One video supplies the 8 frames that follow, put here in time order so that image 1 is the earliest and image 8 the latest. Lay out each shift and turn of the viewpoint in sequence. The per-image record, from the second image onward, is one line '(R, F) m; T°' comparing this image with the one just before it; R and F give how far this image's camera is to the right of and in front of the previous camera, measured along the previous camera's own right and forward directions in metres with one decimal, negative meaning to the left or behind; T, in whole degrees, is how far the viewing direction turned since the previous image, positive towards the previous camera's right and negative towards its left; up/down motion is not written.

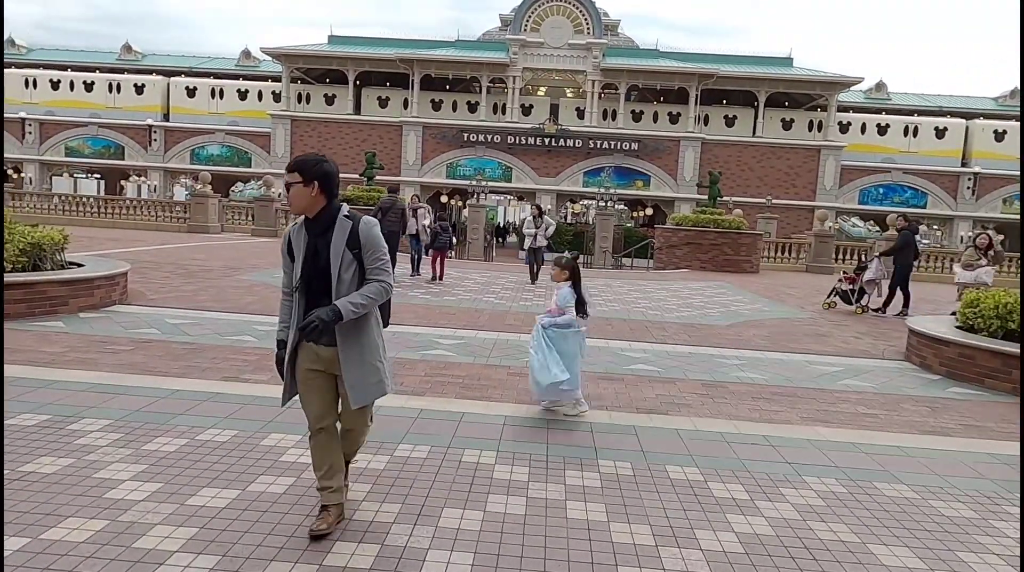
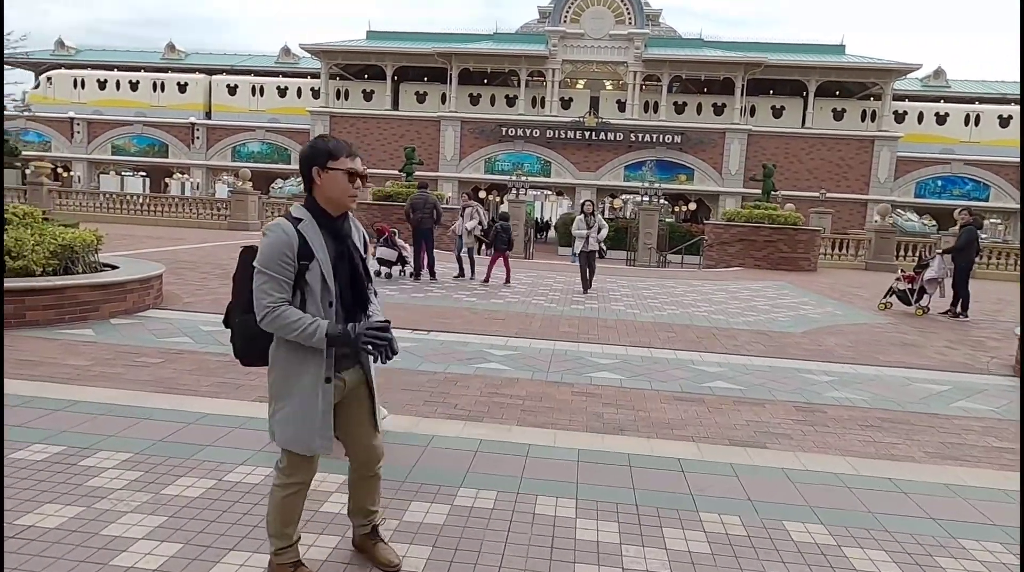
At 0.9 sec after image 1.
(-0.3, +0.8) m; -3°
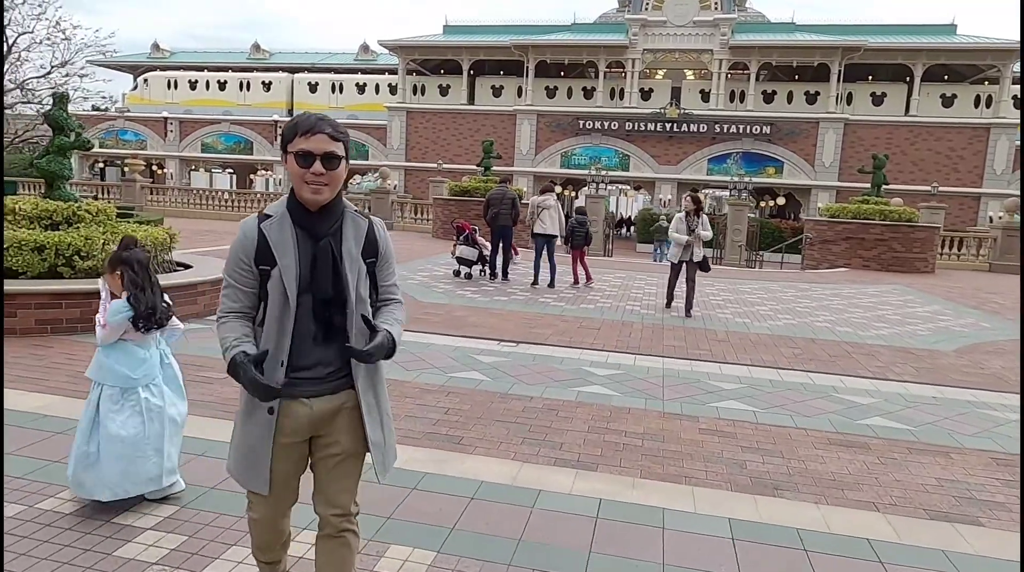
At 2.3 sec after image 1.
(-0.3, +1.0) m; -6°
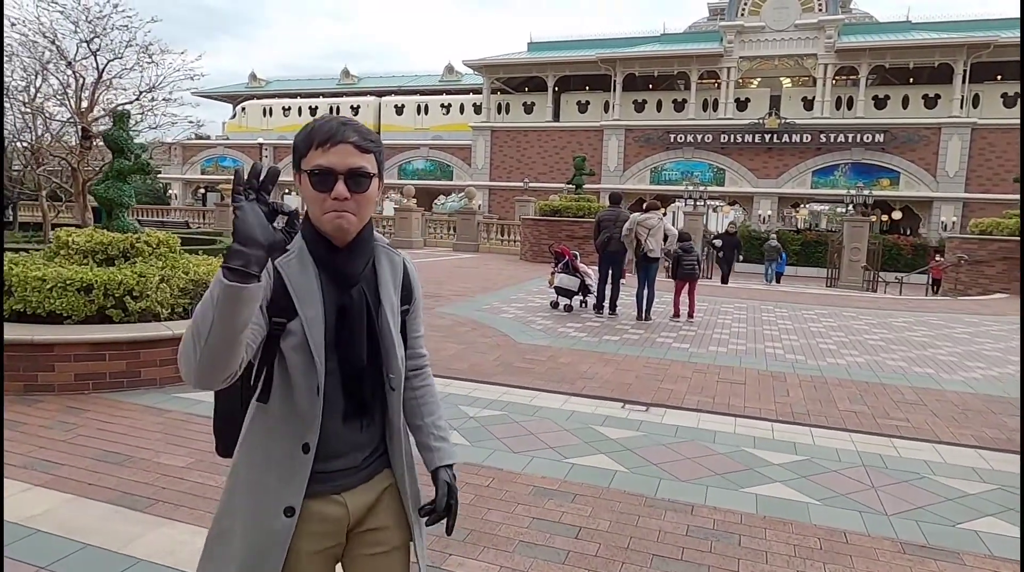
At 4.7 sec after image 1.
(-0.4, +1.6) m; -7°
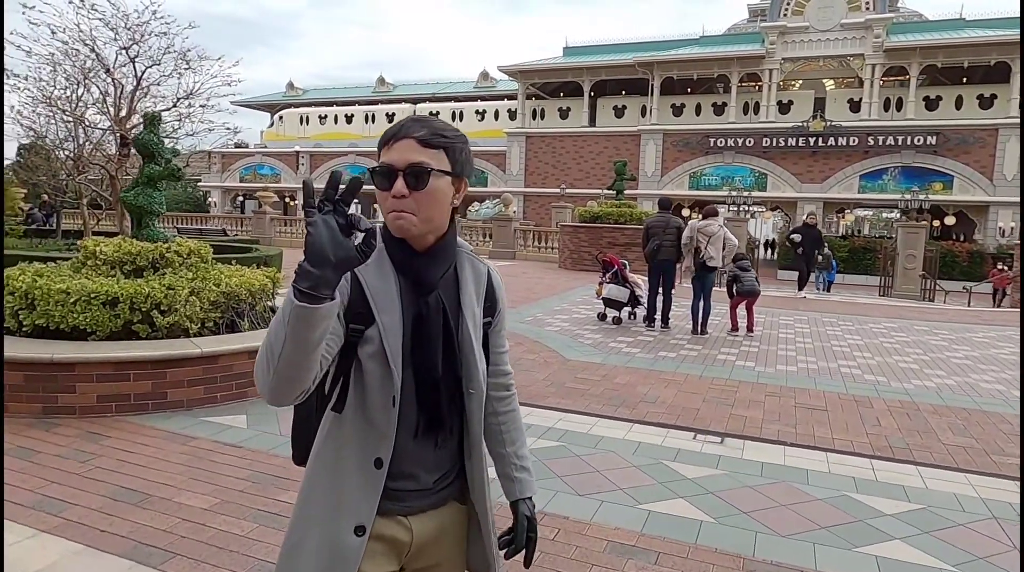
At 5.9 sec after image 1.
(-0.2, +0.6) m; -3°
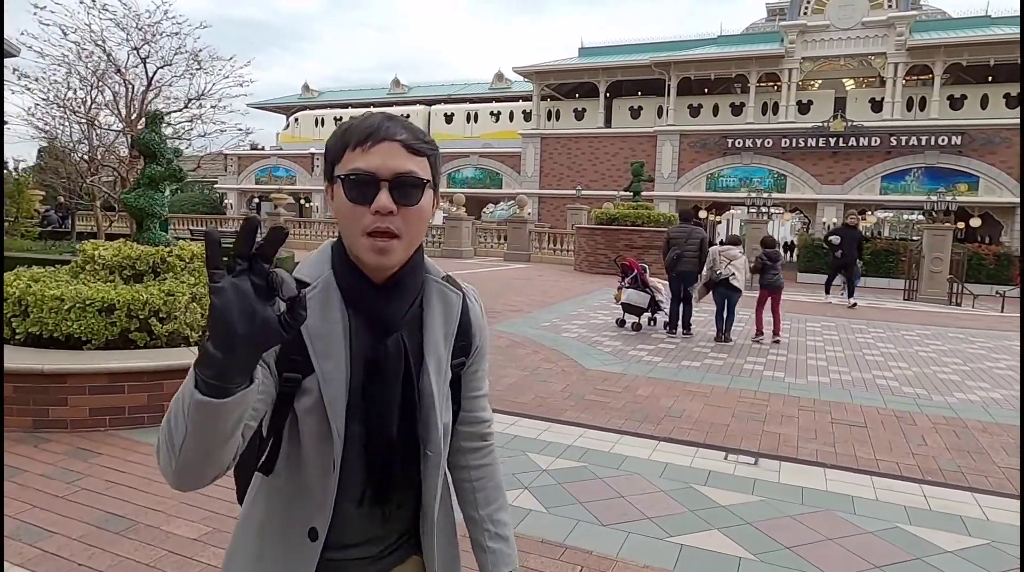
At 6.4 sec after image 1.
(0.0, +0.4) m; -1°
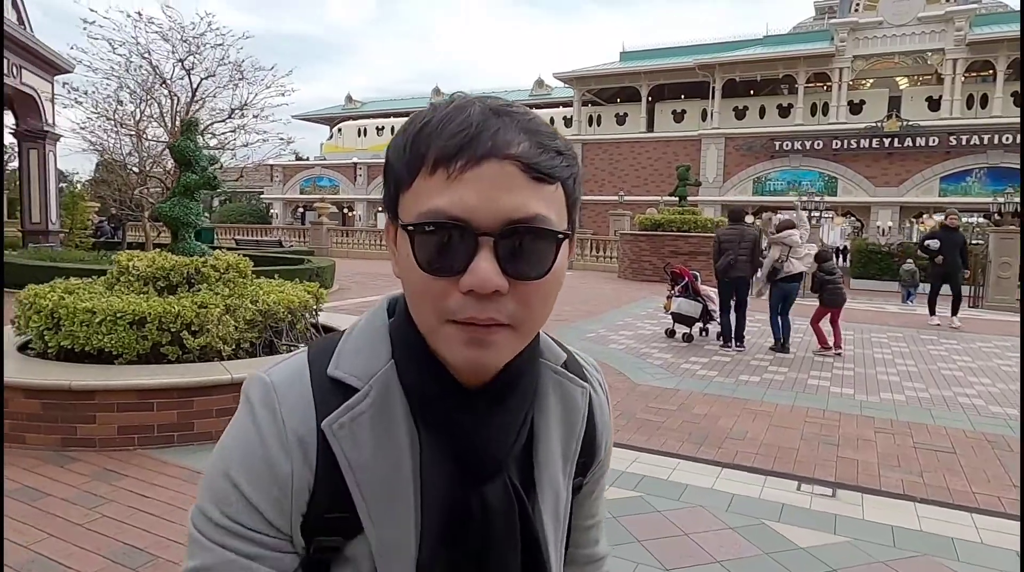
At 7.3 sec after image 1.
(0.0, +0.4) m; -4°
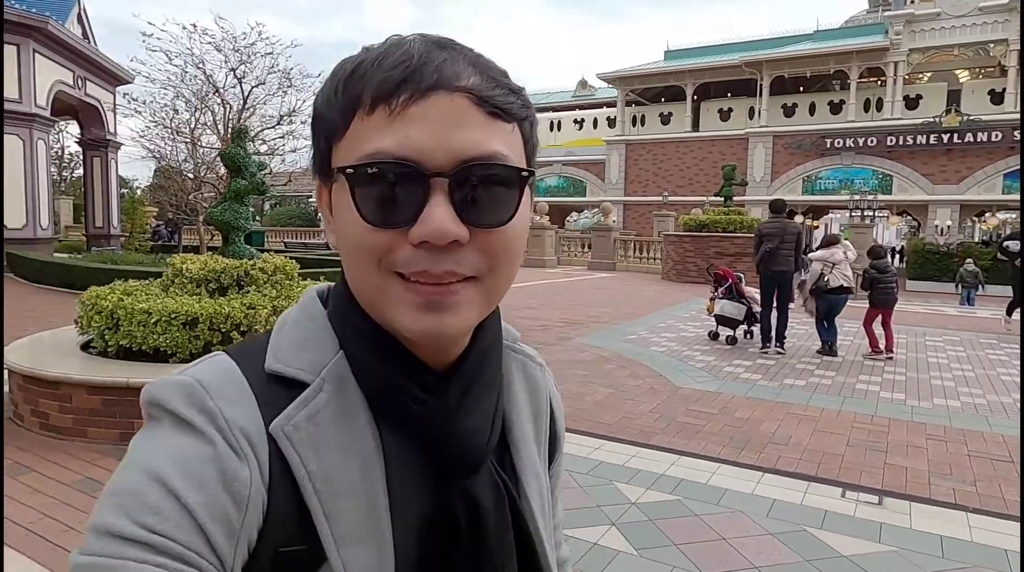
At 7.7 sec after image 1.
(0.0, 0.0) m; -4°
